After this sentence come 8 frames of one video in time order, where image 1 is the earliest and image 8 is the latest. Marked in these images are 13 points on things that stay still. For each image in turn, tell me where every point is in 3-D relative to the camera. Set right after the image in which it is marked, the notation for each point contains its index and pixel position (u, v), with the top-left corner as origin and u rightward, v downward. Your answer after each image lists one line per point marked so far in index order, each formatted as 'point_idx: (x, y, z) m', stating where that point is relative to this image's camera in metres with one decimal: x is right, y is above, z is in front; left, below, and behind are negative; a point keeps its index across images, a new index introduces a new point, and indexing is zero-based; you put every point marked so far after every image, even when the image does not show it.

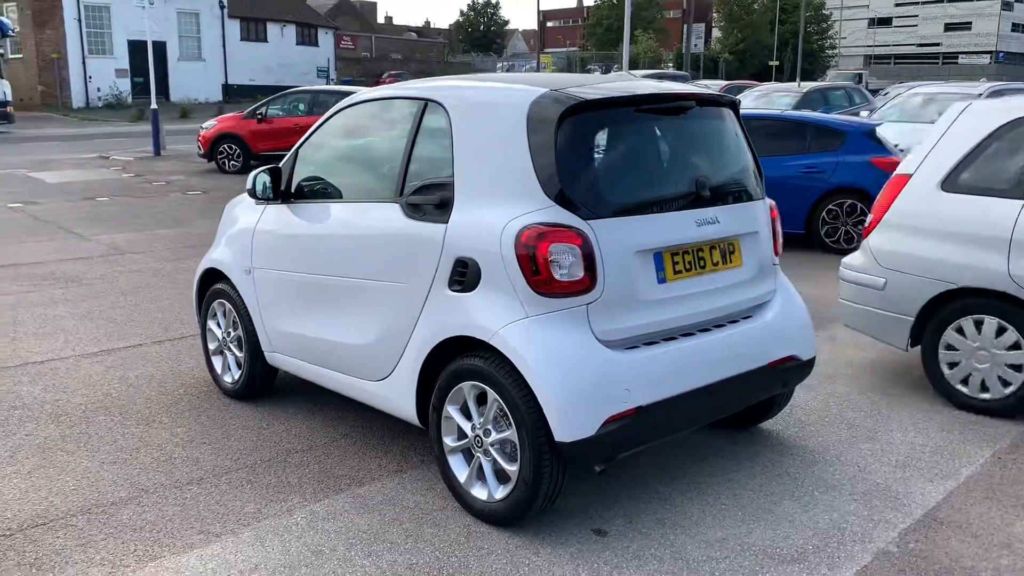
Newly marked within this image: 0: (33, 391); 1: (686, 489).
0: (-2.8, -0.6, +5.3) m
1: (+0.8, -0.9, +3.9) m
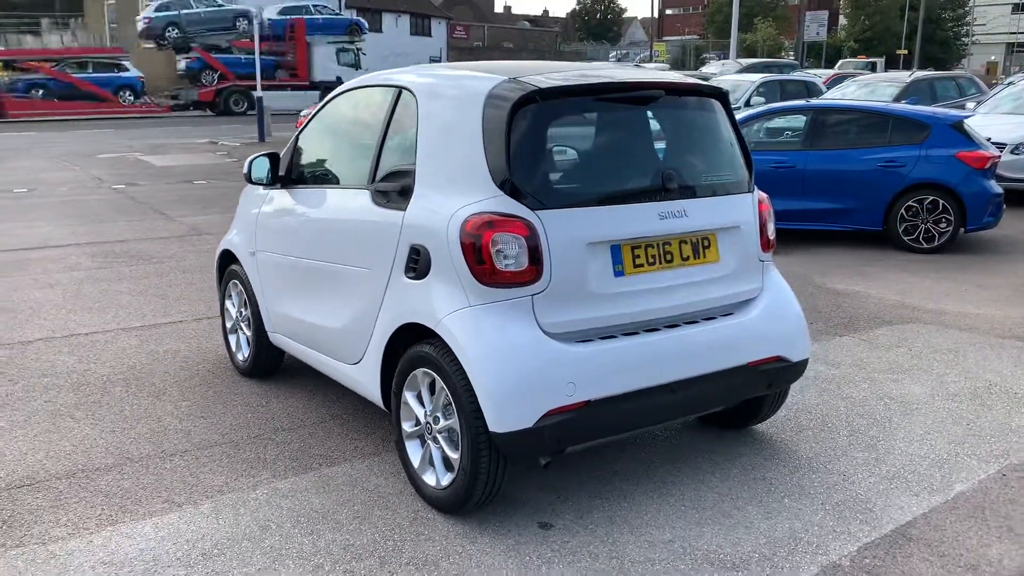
0: (-2.8, -0.5, +5.6) m
1: (+0.6, -0.9, +3.9) m
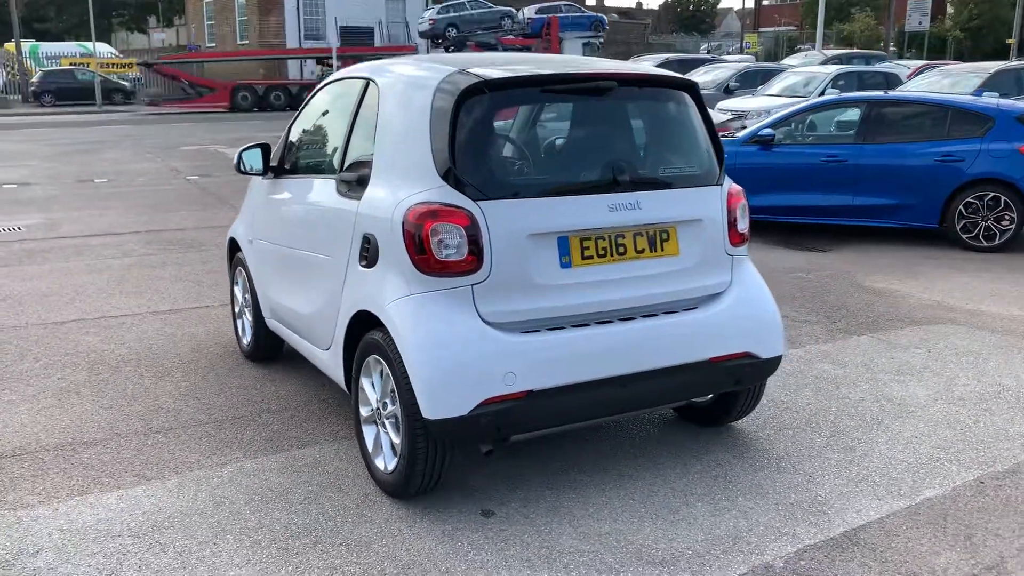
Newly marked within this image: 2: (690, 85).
0: (-2.8, -0.3, +5.9) m
1: (+0.4, -0.8, +3.8) m
2: (+0.8, +0.9, +4.0) m
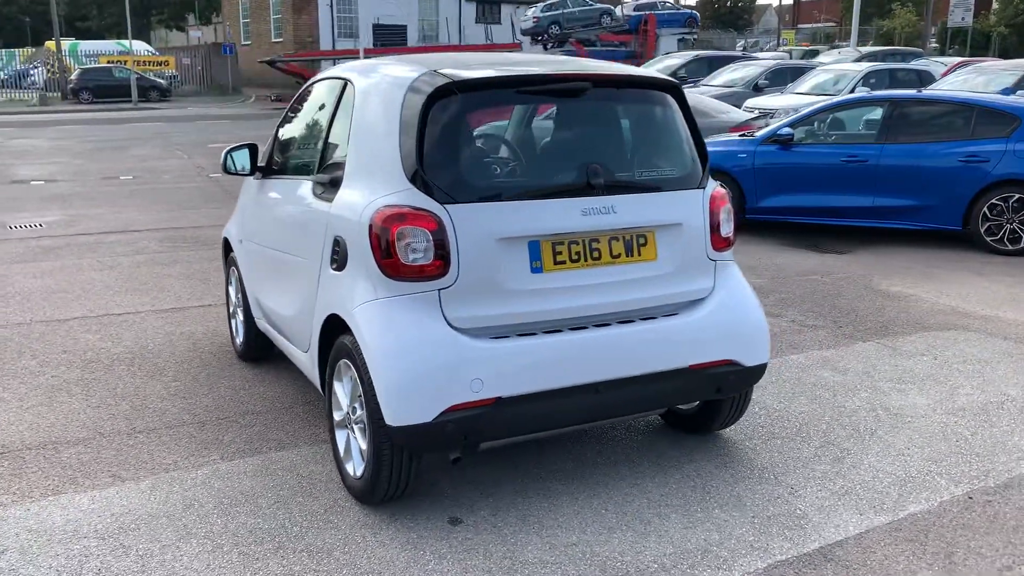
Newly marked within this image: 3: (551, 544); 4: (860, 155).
0: (-2.8, -0.3, +6.0) m
1: (+0.3, -0.8, +3.8) m
2: (+0.7, +0.9, +4.0) m
3: (+0.1, -1.0, +3.3) m
4: (+3.9, +1.5, +9.9) m
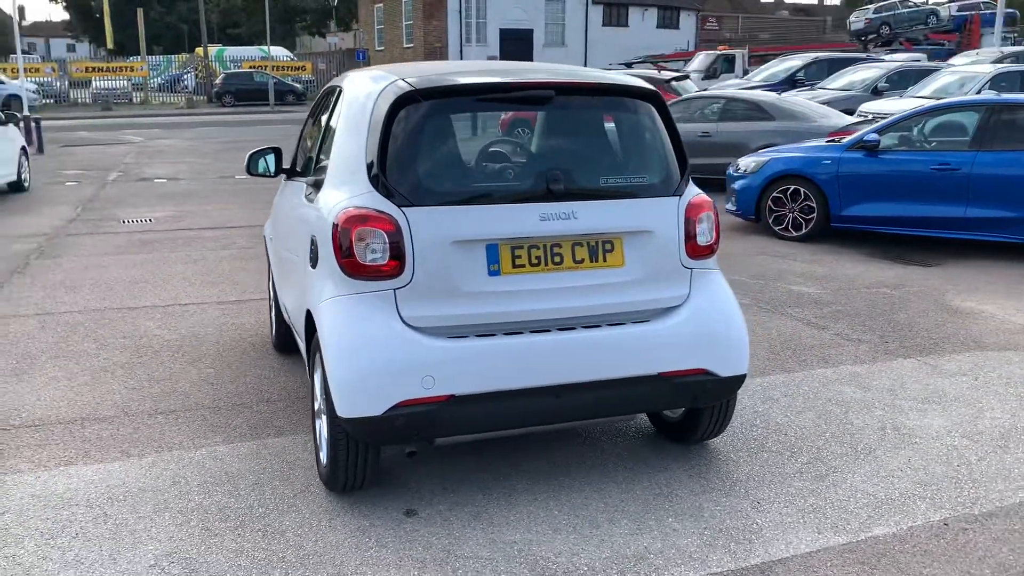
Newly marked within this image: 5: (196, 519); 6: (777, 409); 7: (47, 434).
0: (-2.6, -0.3, +6.4) m
1: (+0.1, -0.9, +3.8) m
2: (+0.6, +0.9, +3.9) m
3: (-0.1, -1.0, +3.4) m
4: (+4.6, +1.3, +9.4) m
5: (-1.3, -0.9, +3.6) m
6: (+1.4, -0.6, +4.8) m
7: (-2.3, -0.7, +4.5) m
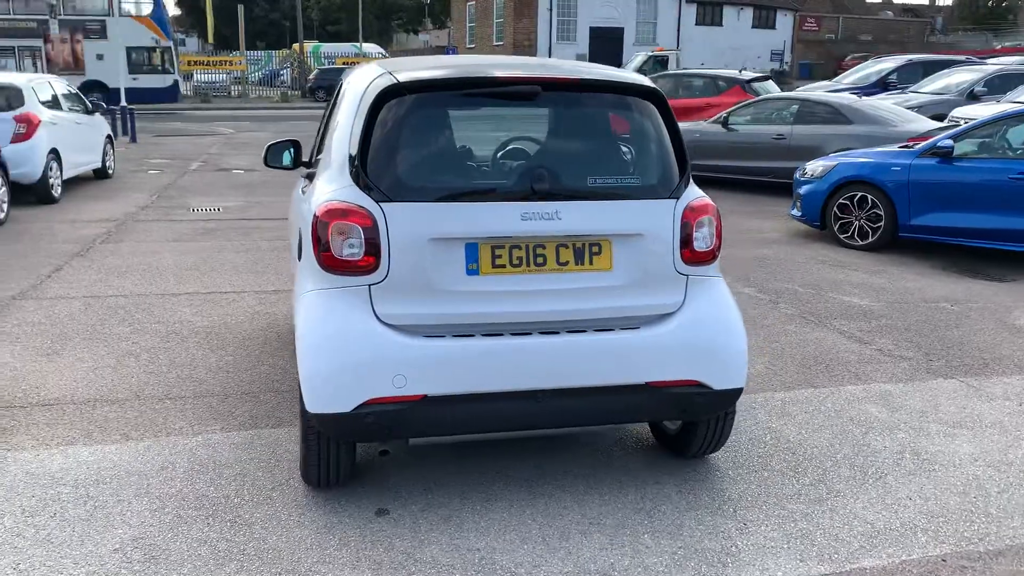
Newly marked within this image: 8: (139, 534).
0: (-2.4, -0.2, +6.6) m
1: (0.0, -0.9, +3.7) m
2: (+0.6, +0.8, +3.8) m
3: (-0.2, -1.0, +3.3) m
4: (+5.1, +1.1, +8.8) m
5: (-1.4, -0.9, +3.6) m
6: (+1.4, -0.7, +4.6) m
7: (-2.3, -0.6, +4.6) m
8: (-1.4, -0.9, +3.4) m
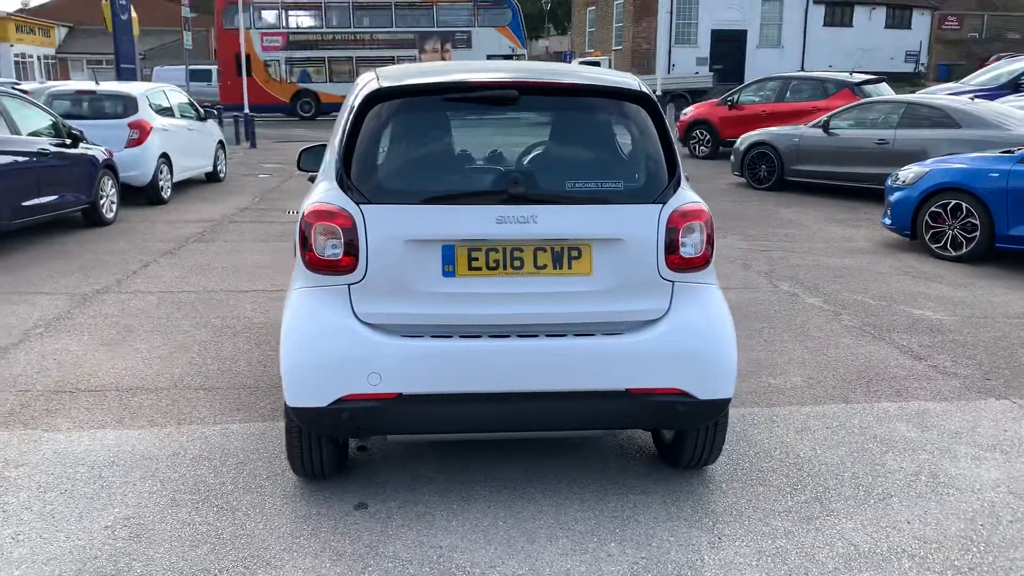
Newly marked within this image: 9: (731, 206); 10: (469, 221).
0: (-2.0, -0.2, +6.9) m
1: (-0.1, -0.9, +3.7) m
2: (+0.6, +0.8, +3.7) m
3: (-0.3, -1.0, +3.4) m
4: (+5.7, +1.0, +8.1) m
5: (-1.5, -0.9, +3.8) m
6: (+1.4, -0.8, +4.4) m
7: (-2.3, -0.6, +4.9) m
8: (-1.5, -0.9, +3.6) m
9: (+3.2, +1.2, +13.2) m
10: (-0.2, +0.3, +3.5) m
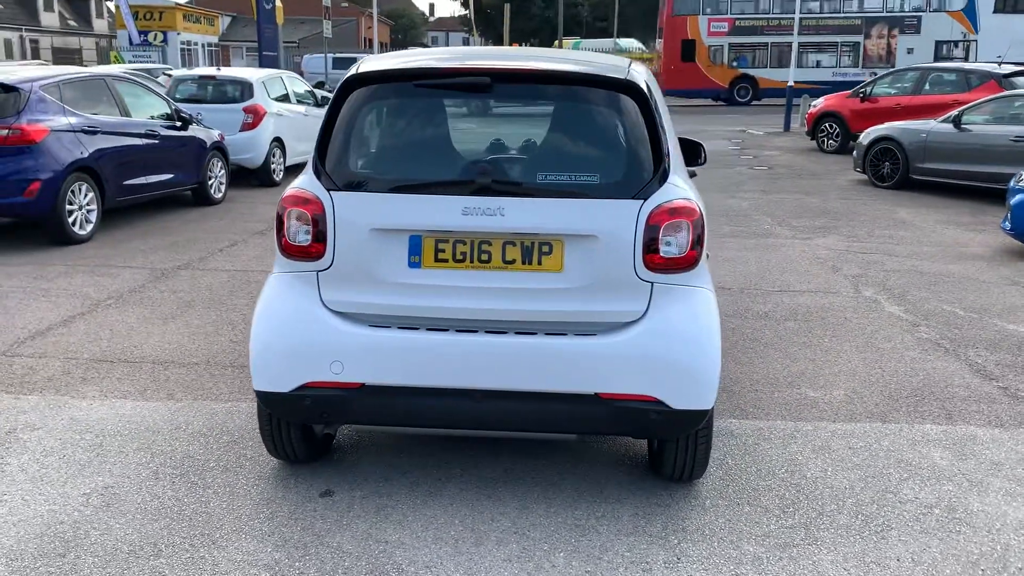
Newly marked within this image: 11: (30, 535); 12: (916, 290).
0: (-1.6, 0.0, +7.1) m
1: (-0.2, -0.9, +3.7) m
2: (+0.5, +0.8, +3.5) m
3: (-0.5, -0.9, +3.4) m
4: (+6.3, +0.8, +7.1) m
5: (-1.6, -0.8, +4.0) m
6: (+1.4, -0.8, +4.1) m
7: (-2.2, -0.5, +5.2) m
8: (-1.7, -0.8, +3.7) m
9: (+4.6, +1.2, +12.4) m
10: (-0.3, +0.3, +3.4) m
11: (-1.8, -0.9, +3.3) m
12: (+3.4, 0.0, +7.5) m
